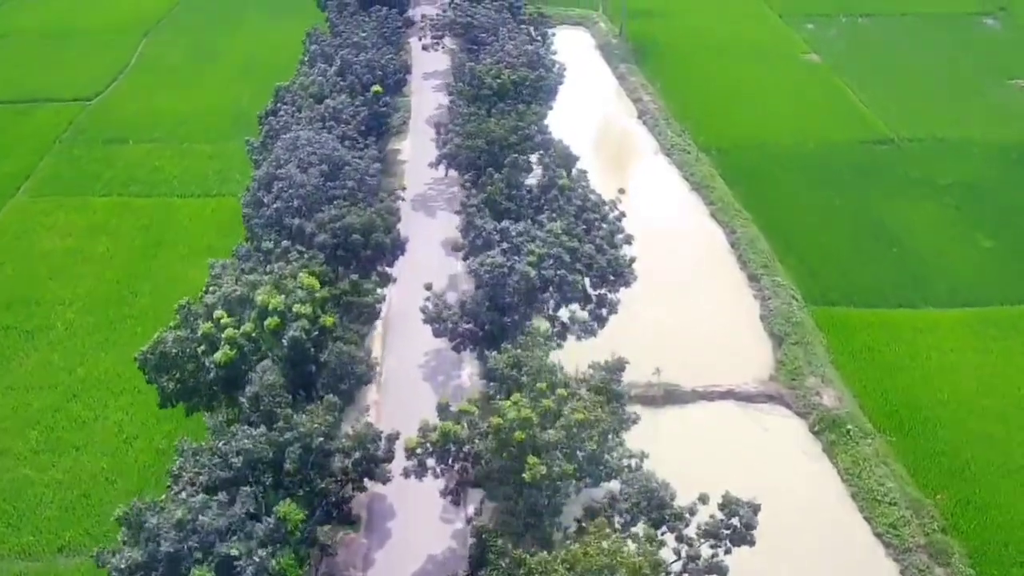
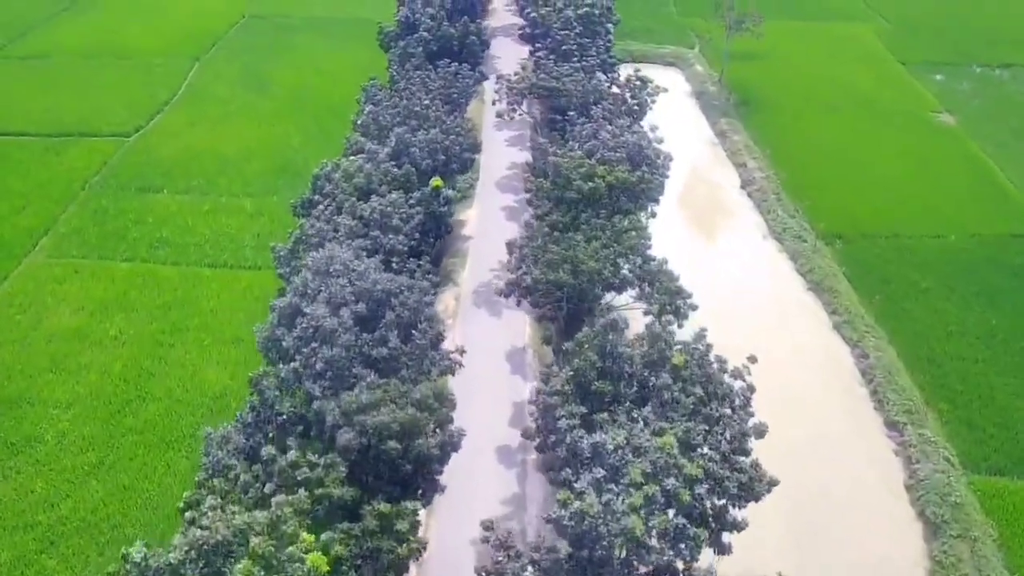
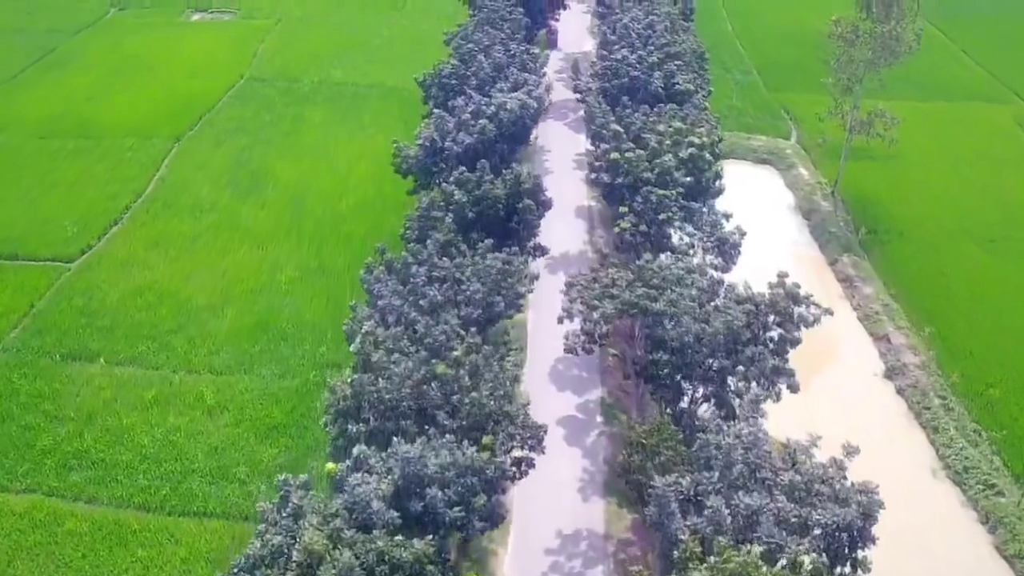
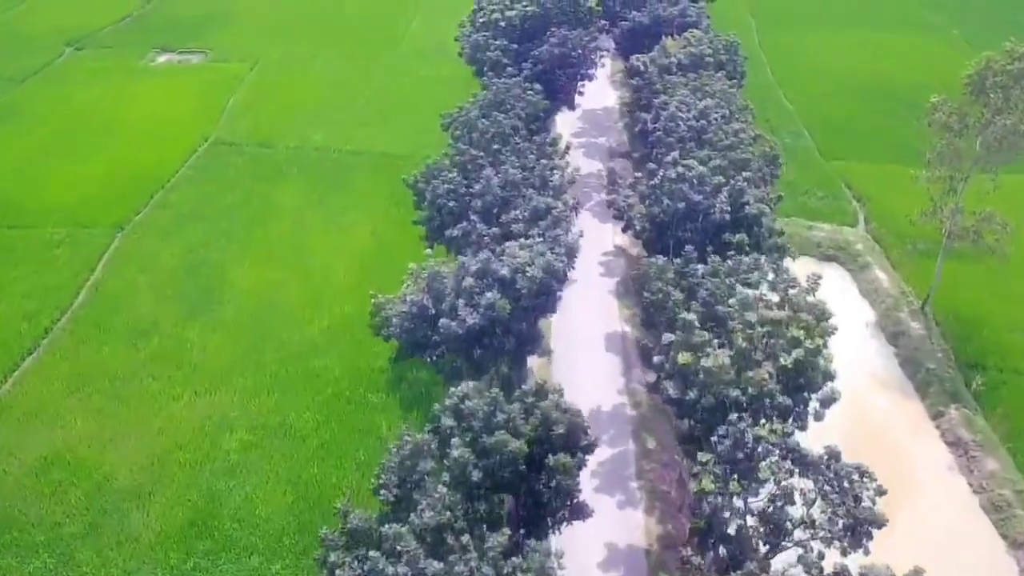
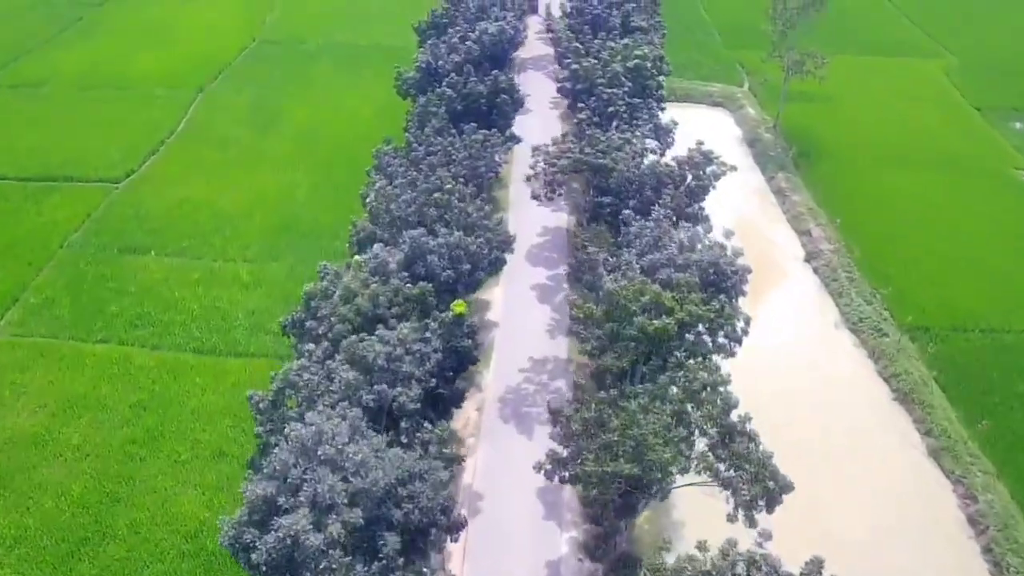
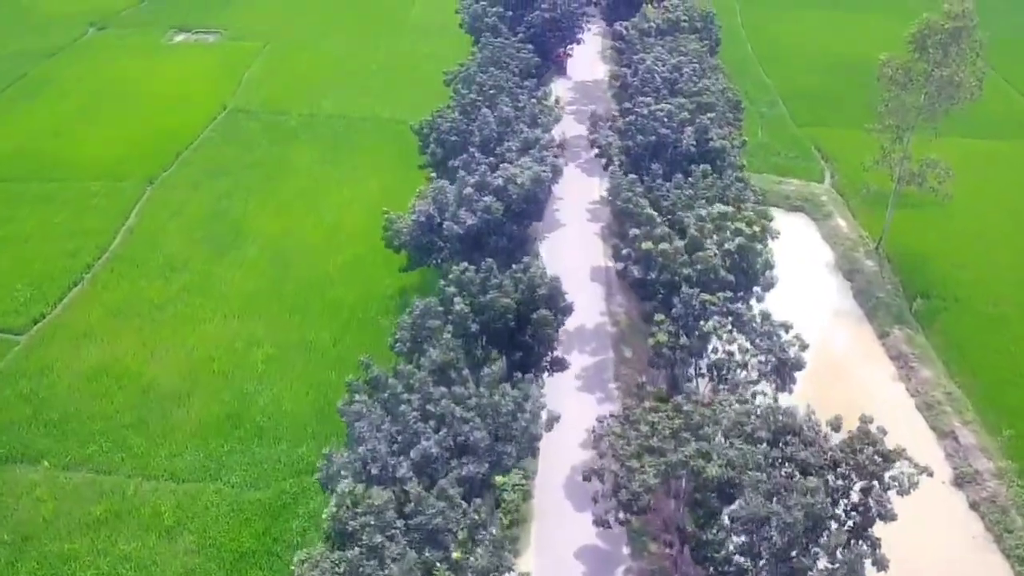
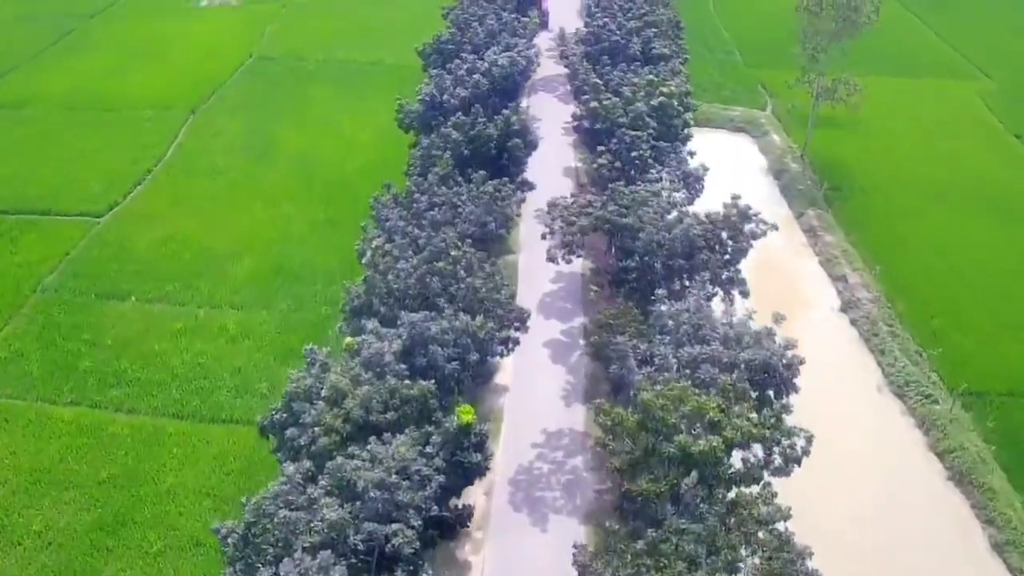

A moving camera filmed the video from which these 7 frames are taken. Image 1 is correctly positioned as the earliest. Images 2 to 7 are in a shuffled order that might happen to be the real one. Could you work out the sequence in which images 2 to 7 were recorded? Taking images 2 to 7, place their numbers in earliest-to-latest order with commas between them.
2, 5, 7, 3, 6, 4
